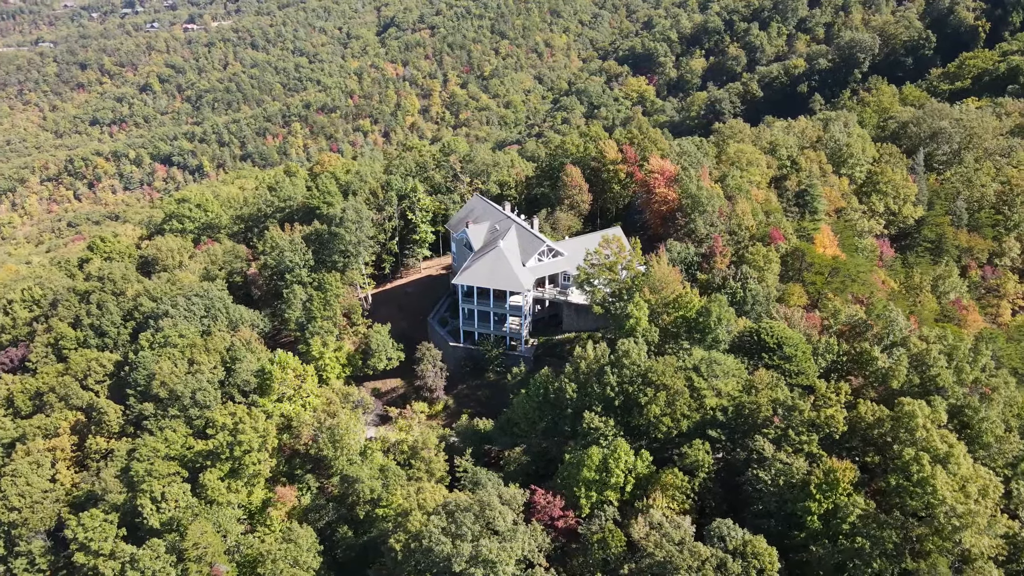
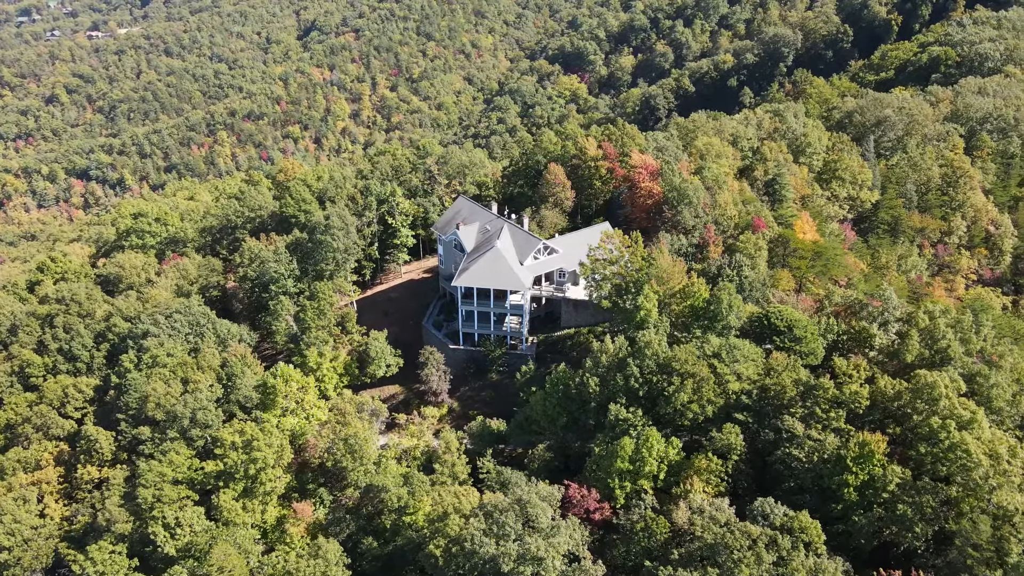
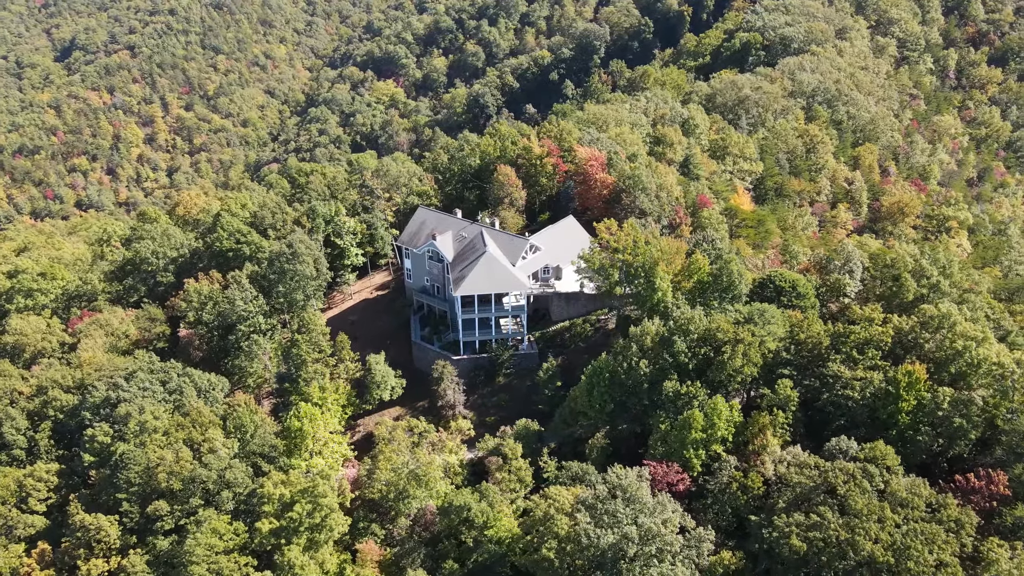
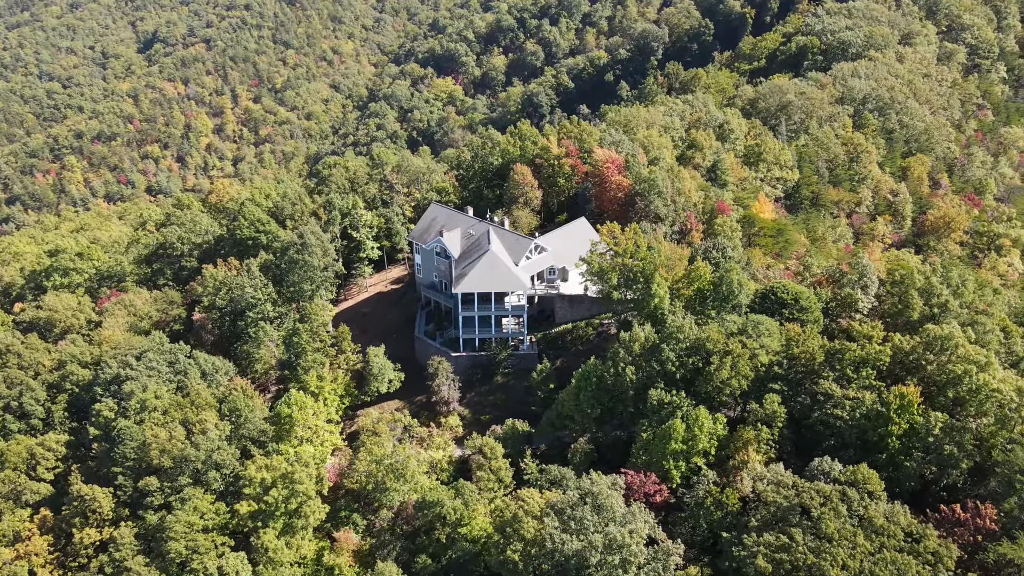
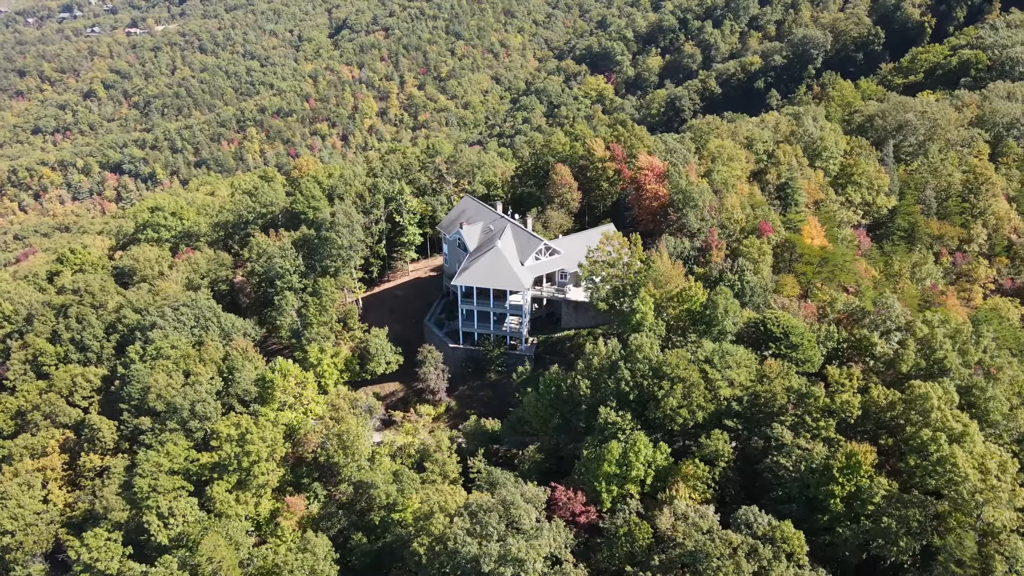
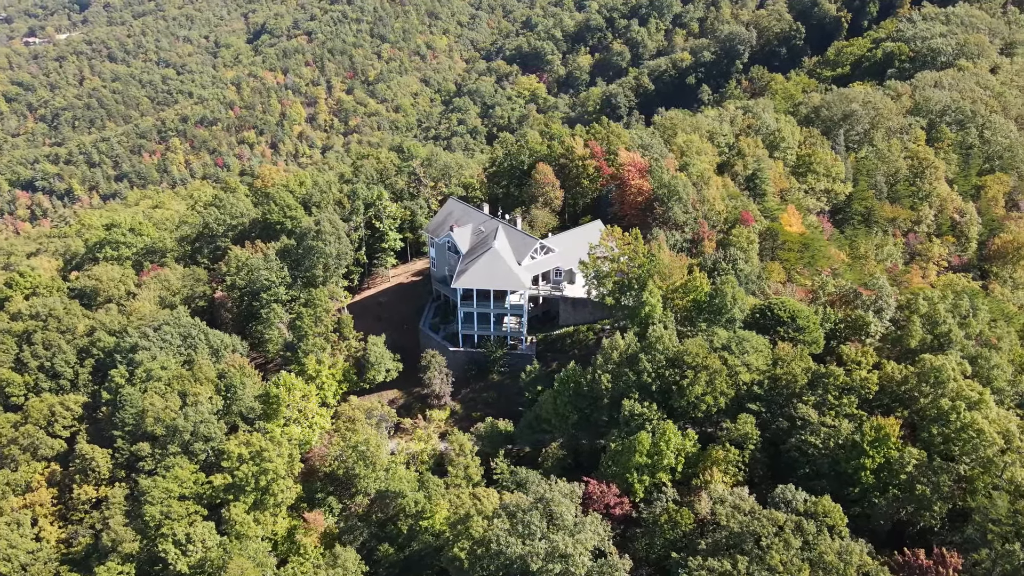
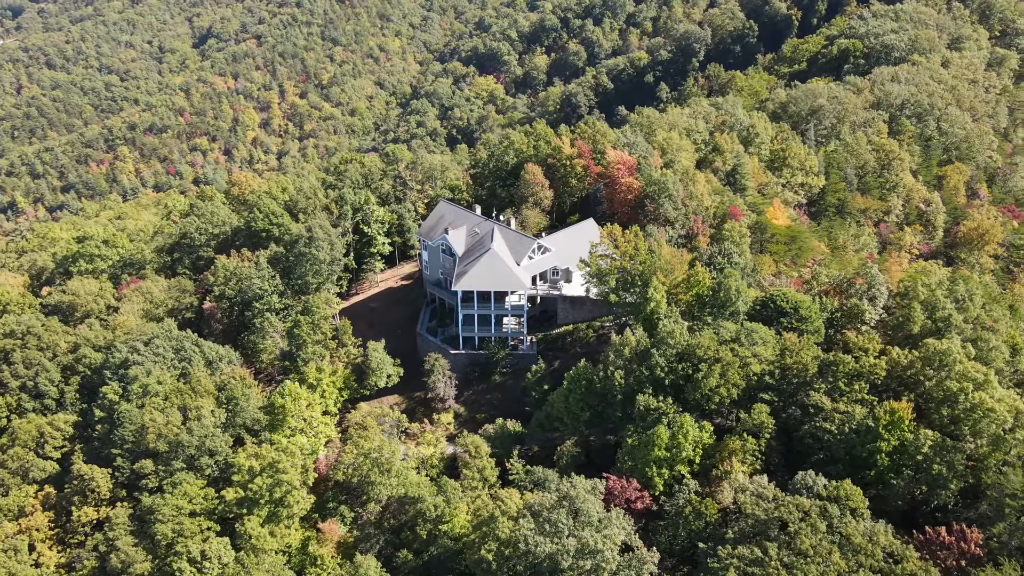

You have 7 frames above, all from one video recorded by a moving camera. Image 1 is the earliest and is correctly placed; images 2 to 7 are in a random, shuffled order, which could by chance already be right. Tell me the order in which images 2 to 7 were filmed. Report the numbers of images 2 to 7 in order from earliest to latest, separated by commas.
5, 2, 6, 7, 4, 3
